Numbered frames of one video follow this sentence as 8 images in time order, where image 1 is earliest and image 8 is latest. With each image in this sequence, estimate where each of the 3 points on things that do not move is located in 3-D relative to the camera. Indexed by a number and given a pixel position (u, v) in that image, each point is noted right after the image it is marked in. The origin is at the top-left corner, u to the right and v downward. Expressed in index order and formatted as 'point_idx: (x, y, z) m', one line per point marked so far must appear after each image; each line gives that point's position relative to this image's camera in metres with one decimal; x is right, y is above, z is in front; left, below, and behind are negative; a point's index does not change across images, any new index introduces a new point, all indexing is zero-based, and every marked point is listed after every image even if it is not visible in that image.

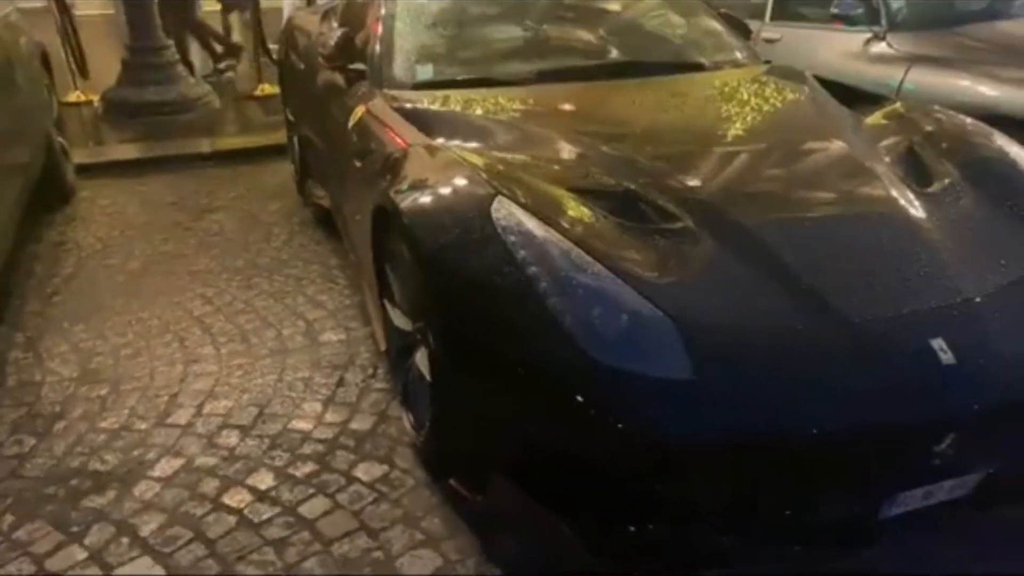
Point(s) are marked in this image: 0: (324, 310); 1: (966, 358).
0: (-1.0, -0.1, +4.2) m
1: (+1.3, -0.2, +2.3) m
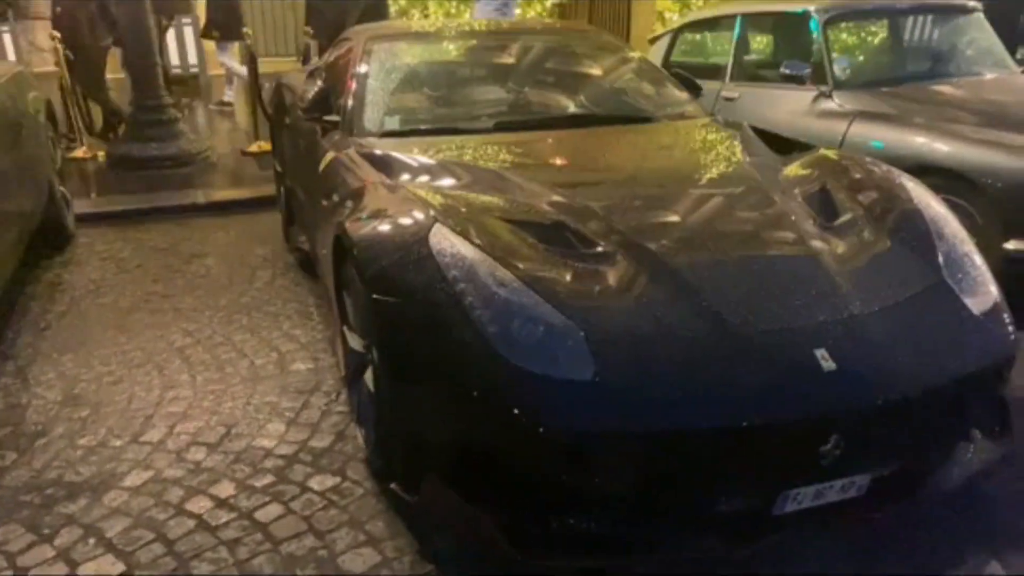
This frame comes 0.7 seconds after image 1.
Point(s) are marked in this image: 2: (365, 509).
0: (-1.2, -0.3, +4.5) m
1: (+1.1, -0.2, +2.6) m
2: (-0.6, -0.8, +3.0) m
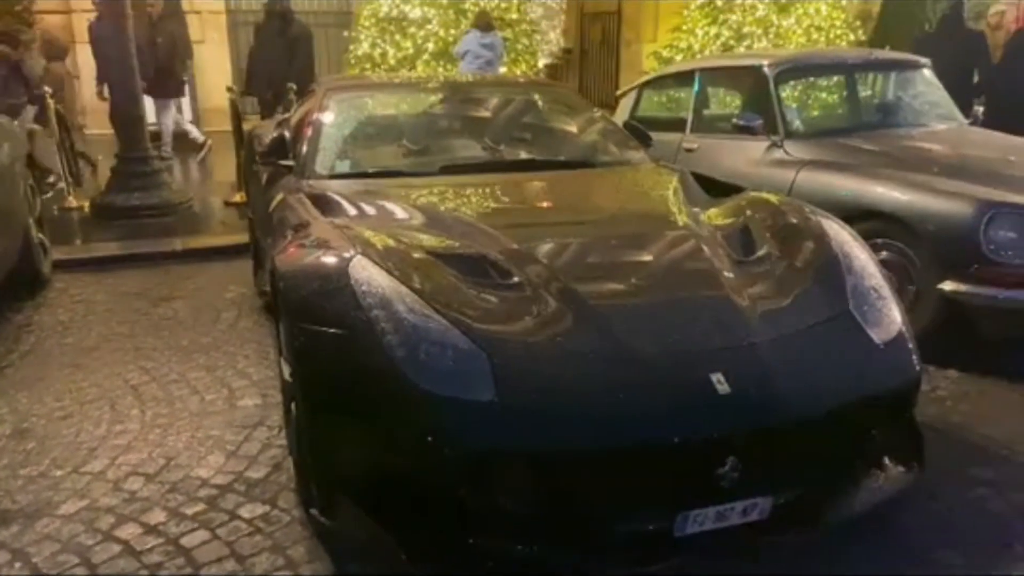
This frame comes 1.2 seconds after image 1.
0: (-1.5, -0.5, +4.6) m
1: (+0.8, -0.3, +2.7) m
2: (-0.9, -0.9, +3.1) m
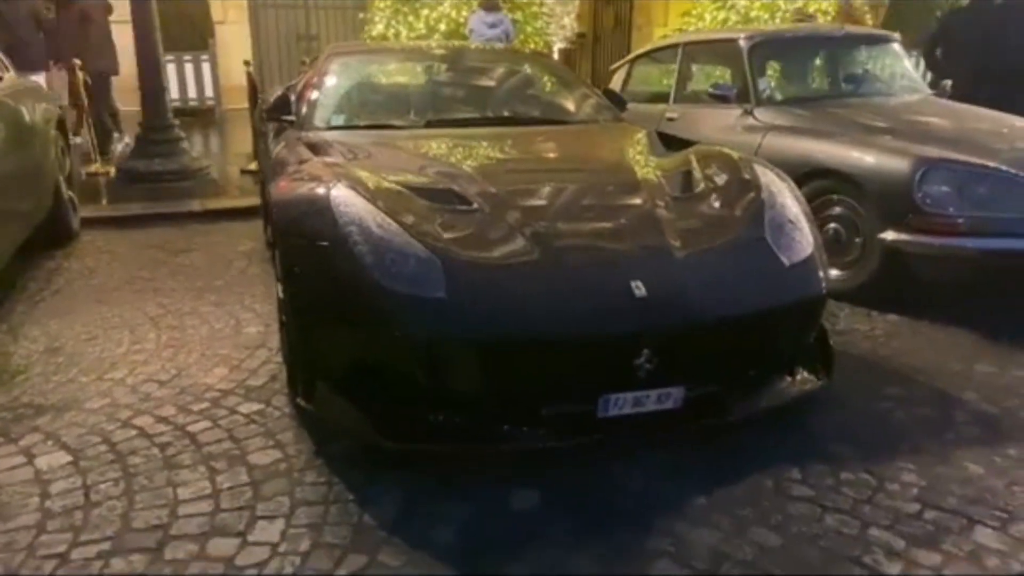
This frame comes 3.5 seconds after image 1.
0: (-1.6, -0.2, +5.1) m
1: (+0.6, 0.0, +3.1) m
2: (-1.0, -0.6, +3.6) m
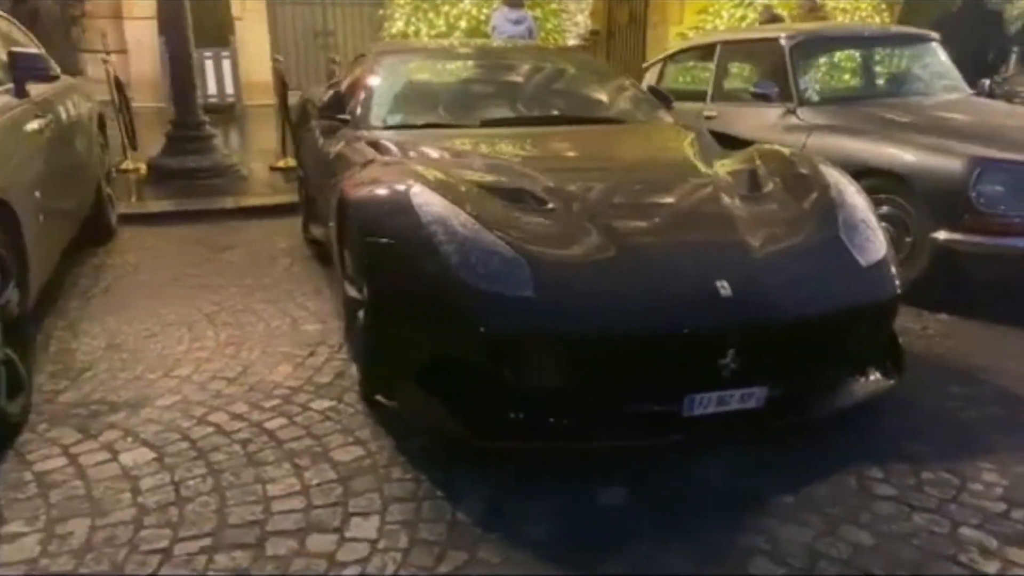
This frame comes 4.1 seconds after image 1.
0: (-1.3, -0.1, +5.1) m
1: (+0.9, 0.0, +3.2) m
2: (-0.7, -0.6, +3.6) m
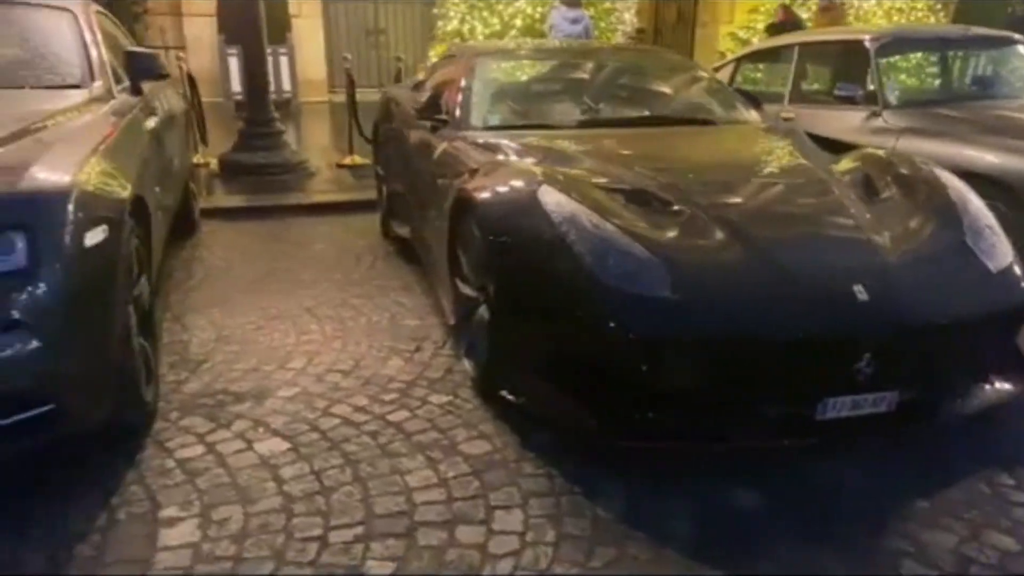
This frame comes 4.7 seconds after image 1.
0: (-0.7, -0.1, +5.2) m
1: (+1.4, 0.0, +3.2) m
2: (-0.2, -0.6, +3.7) m
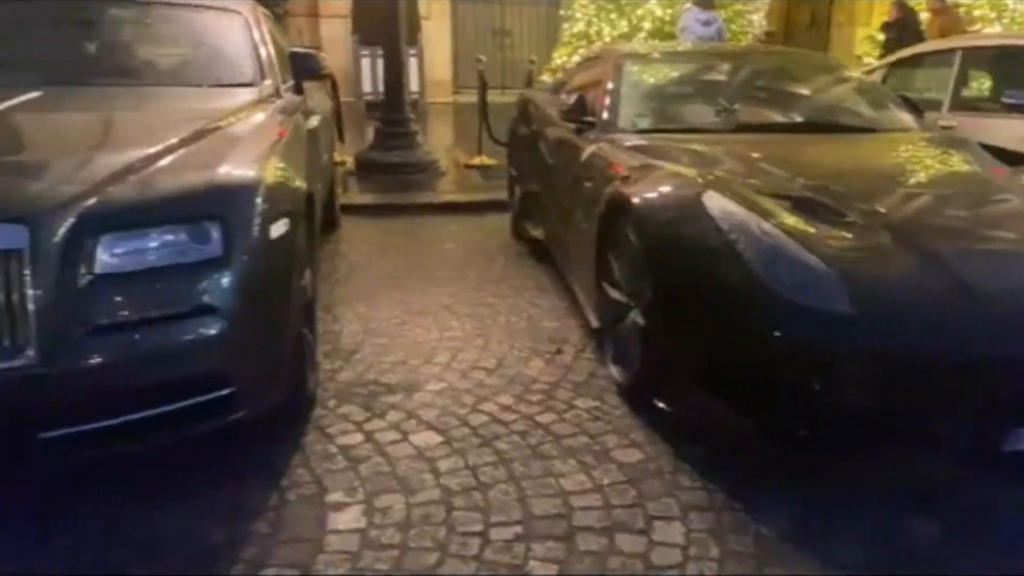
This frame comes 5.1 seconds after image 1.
0: (+0.2, -0.1, +5.3) m
1: (+2.1, -0.1, +2.9) m
2: (+0.5, -0.6, +3.7) m
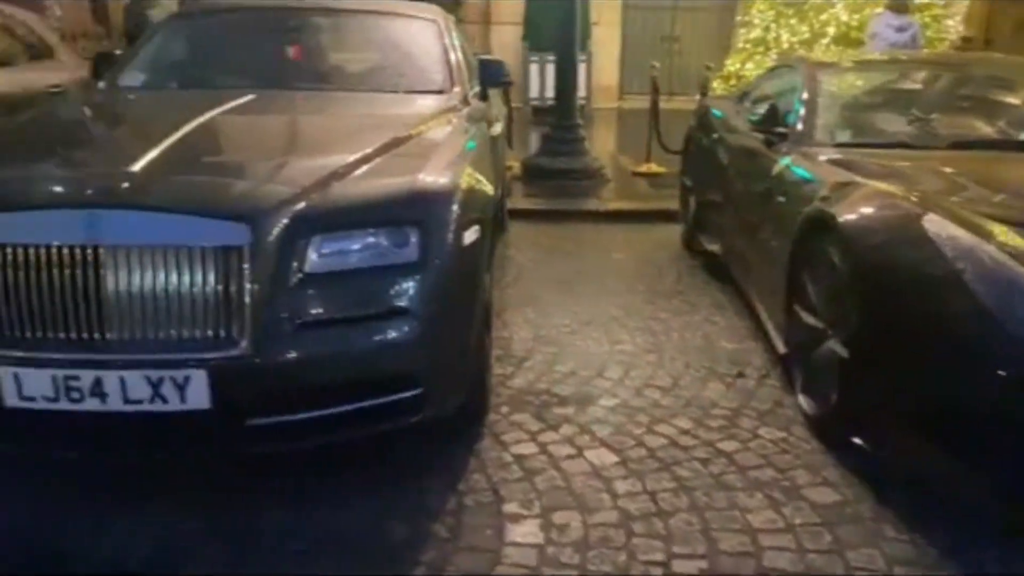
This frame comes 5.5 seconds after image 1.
0: (+1.3, -0.2, +5.0) m
1: (+2.7, -0.3, +2.4) m
2: (+1.3, -0.7, +3.4) m
